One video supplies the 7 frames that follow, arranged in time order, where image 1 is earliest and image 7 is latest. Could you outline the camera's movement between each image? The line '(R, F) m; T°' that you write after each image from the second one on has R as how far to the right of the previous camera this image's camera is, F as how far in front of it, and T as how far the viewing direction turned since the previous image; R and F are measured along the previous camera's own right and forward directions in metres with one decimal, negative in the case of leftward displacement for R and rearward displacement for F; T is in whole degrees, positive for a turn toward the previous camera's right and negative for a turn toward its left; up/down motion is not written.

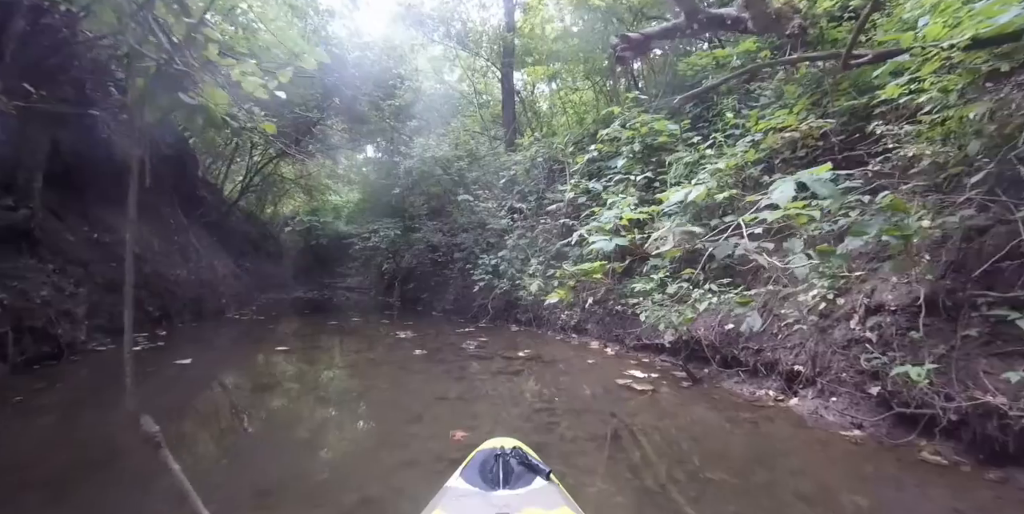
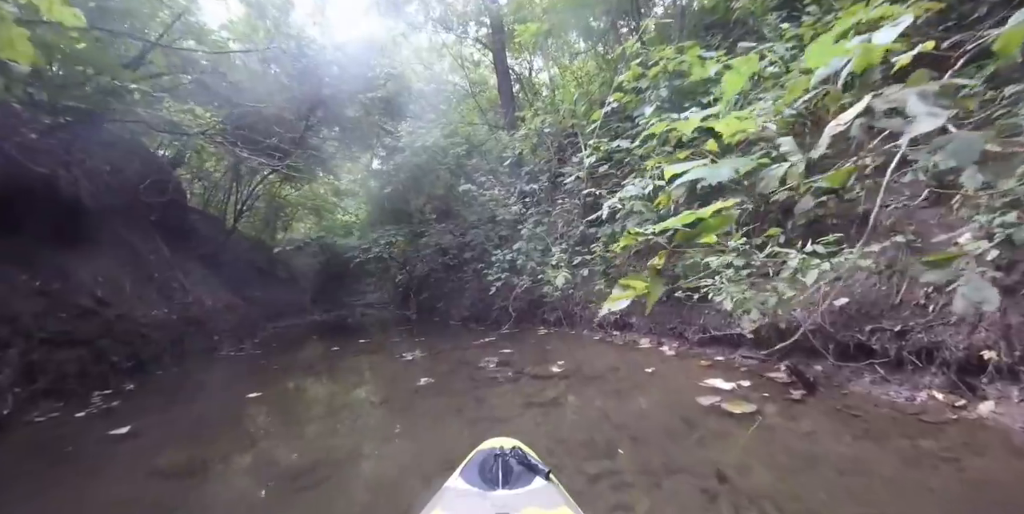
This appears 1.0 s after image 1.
(0.0, +1.1) m; -3°
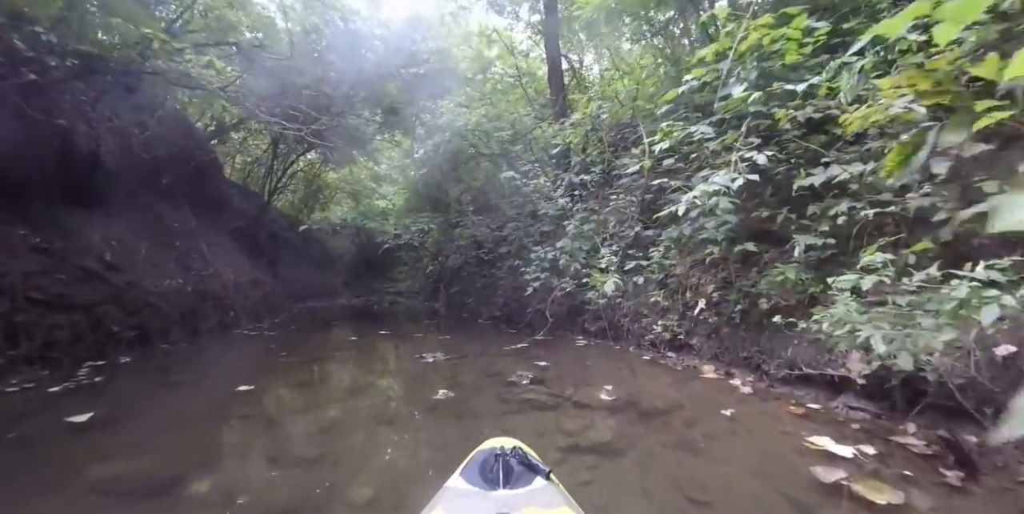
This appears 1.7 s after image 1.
(-0.1, +0.6) m; -4°
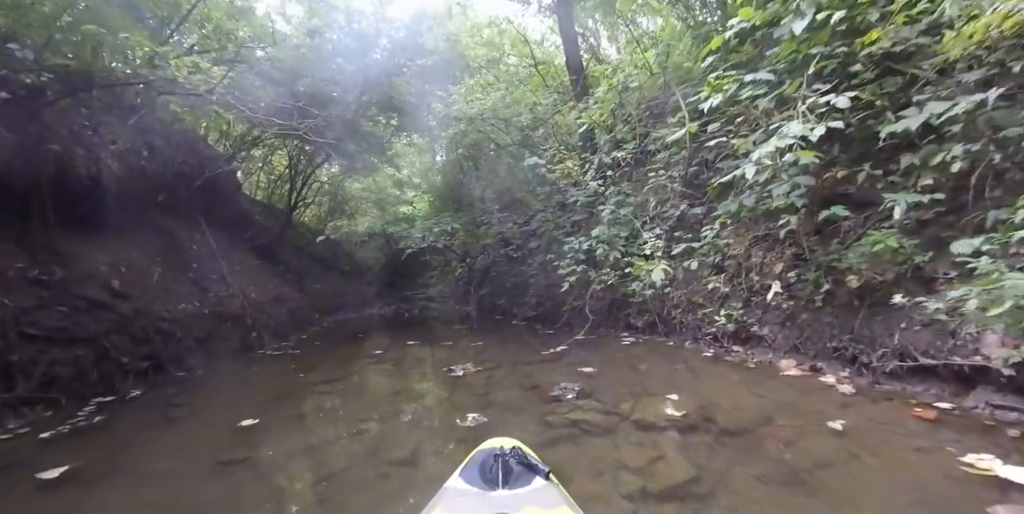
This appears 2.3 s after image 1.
(0.0, +0.5) m; -4°
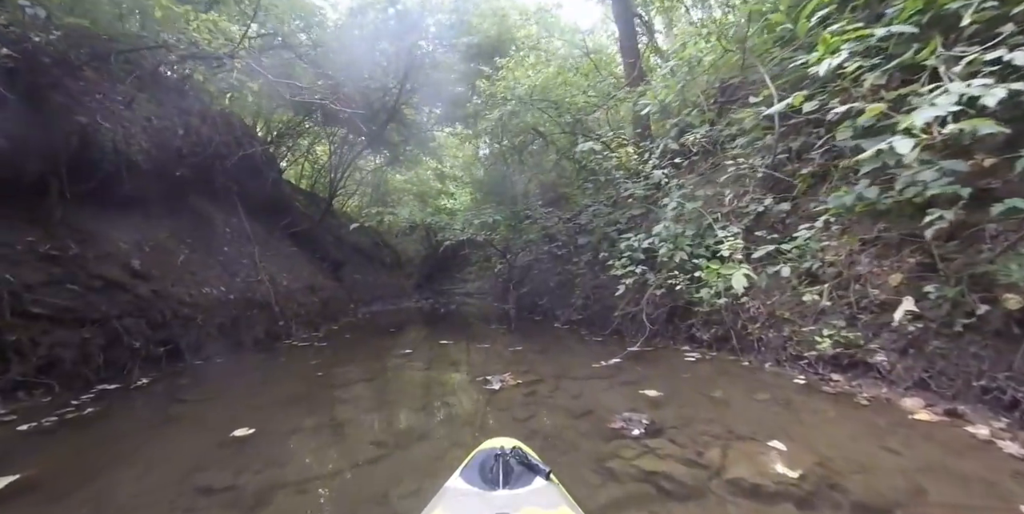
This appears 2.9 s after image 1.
(-0.1, +0.5) m; -5°
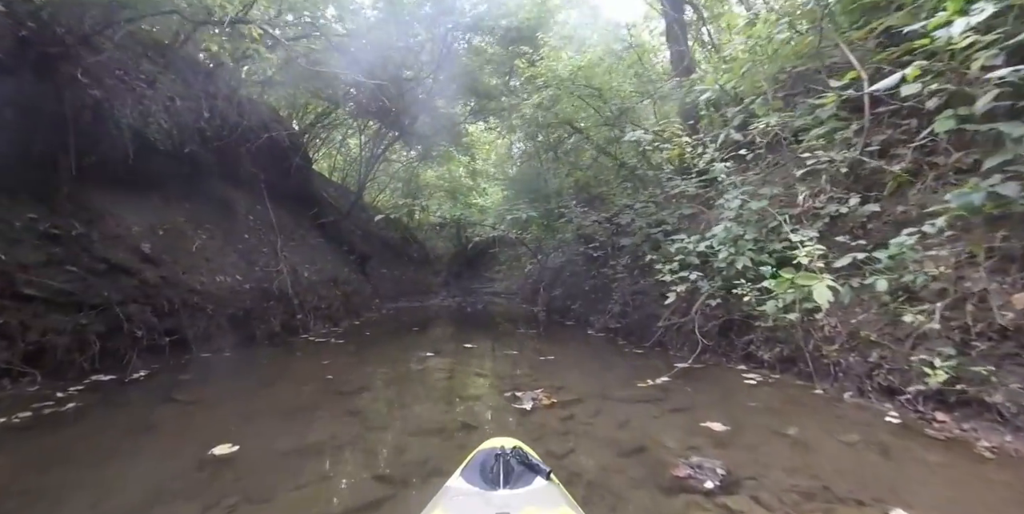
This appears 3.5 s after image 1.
(0.0, +0.4) m; -4°
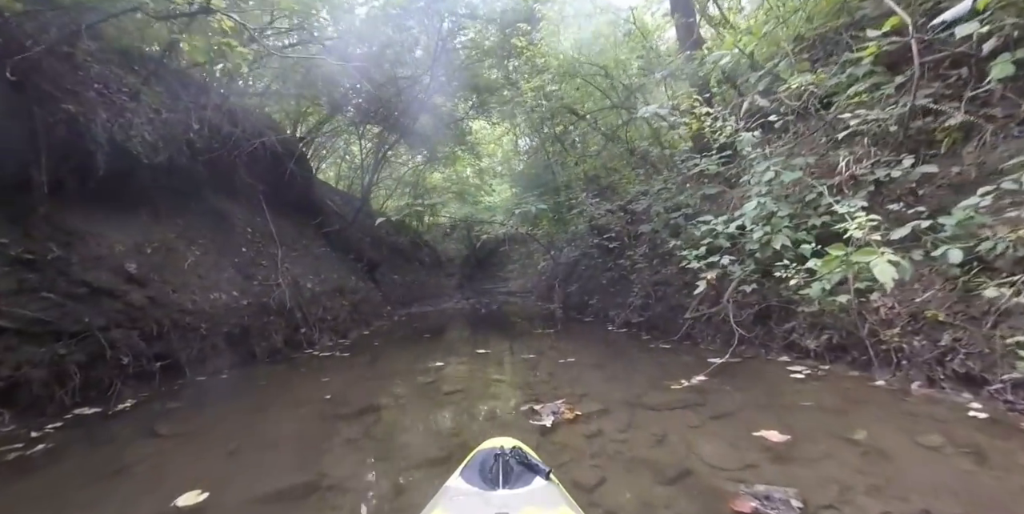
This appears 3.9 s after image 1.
(0.0, +0.3) m; -2°
